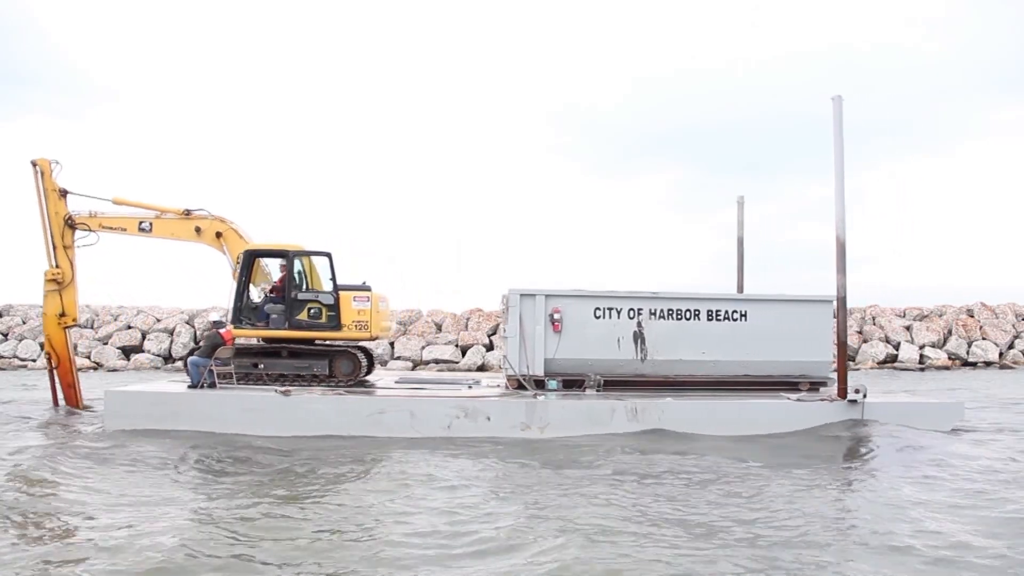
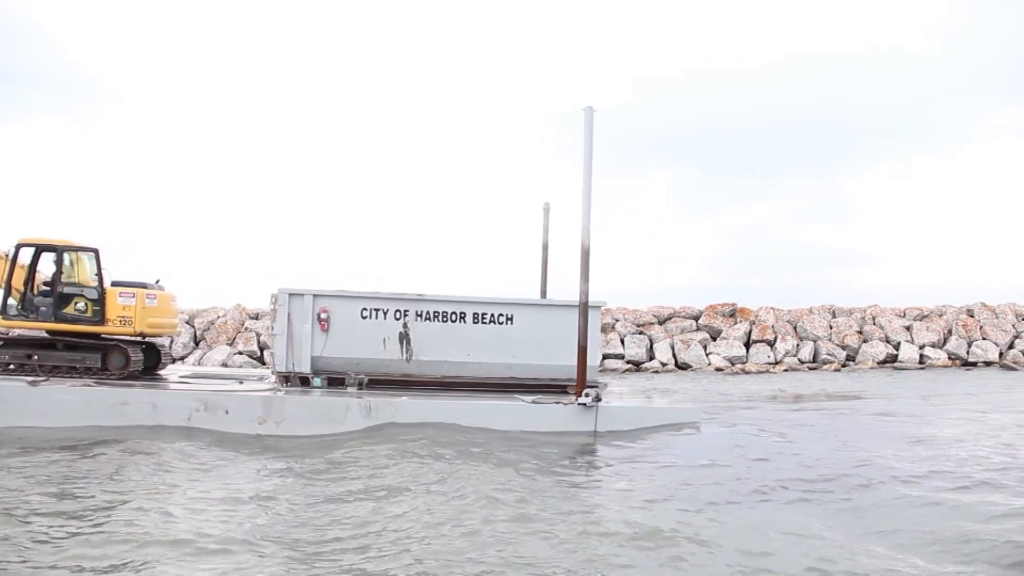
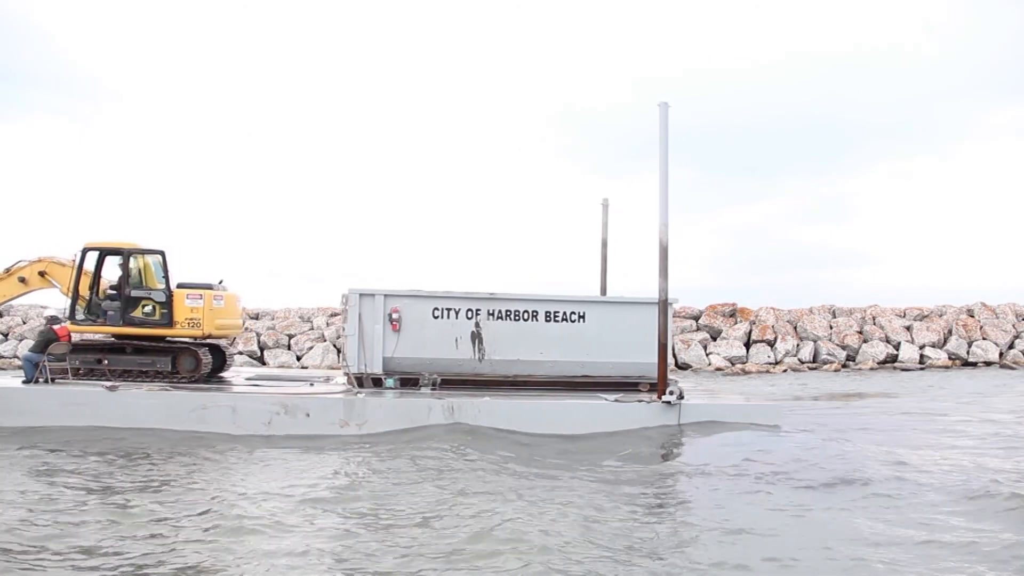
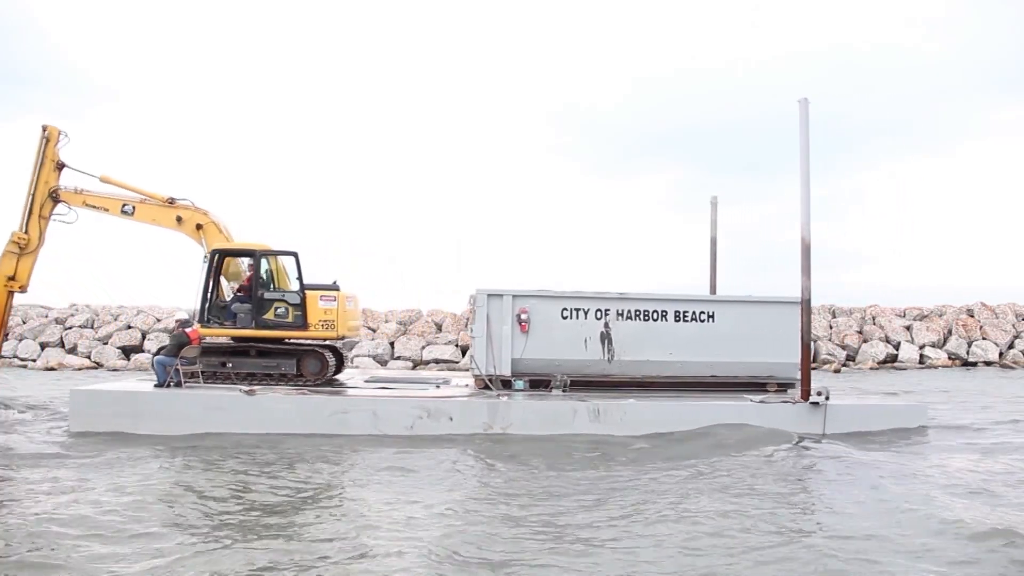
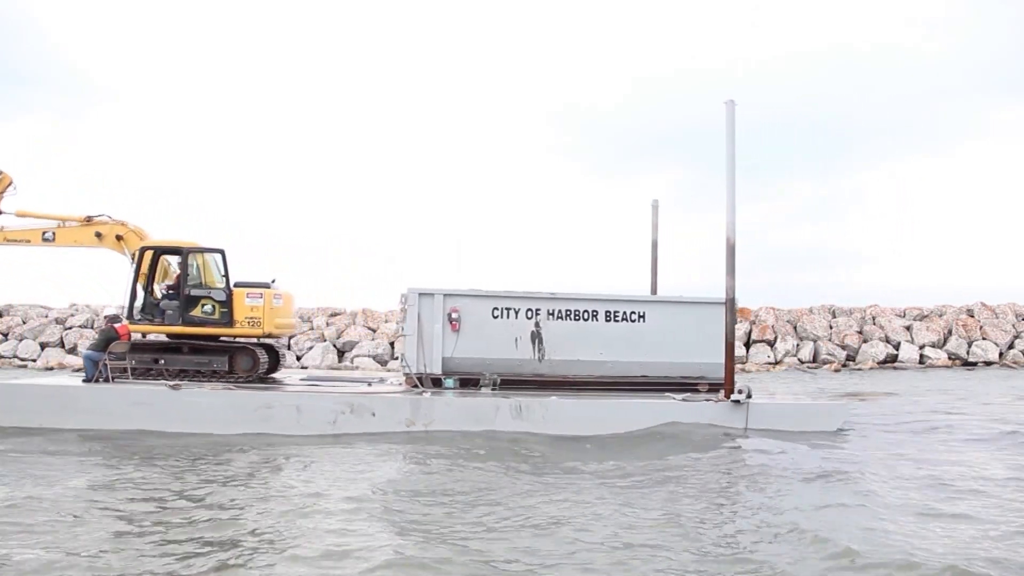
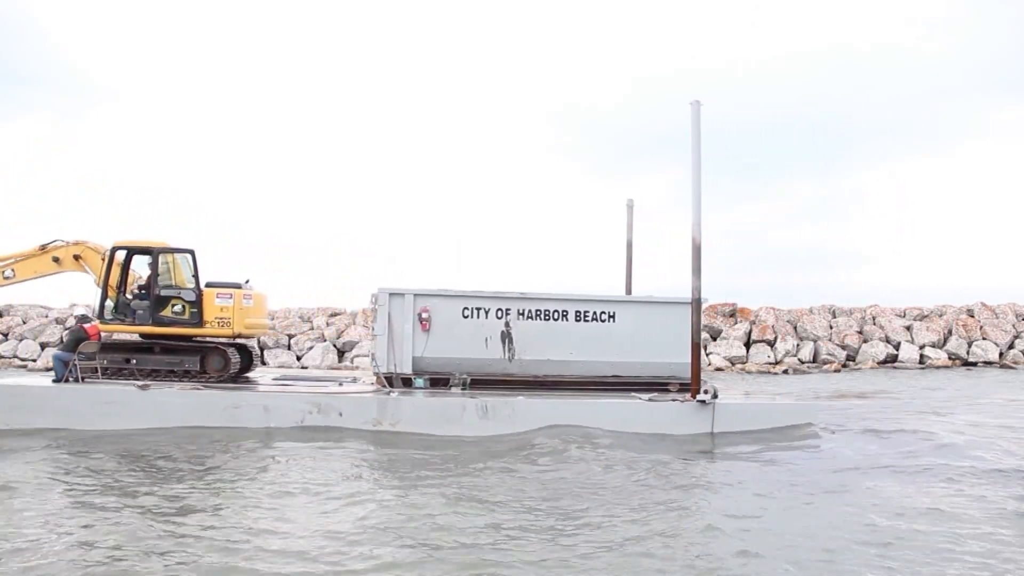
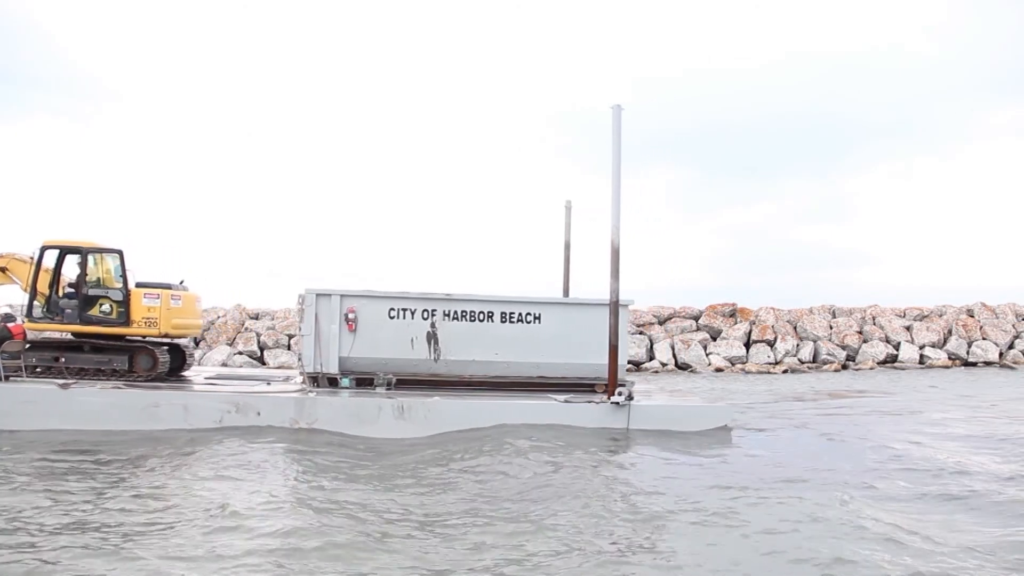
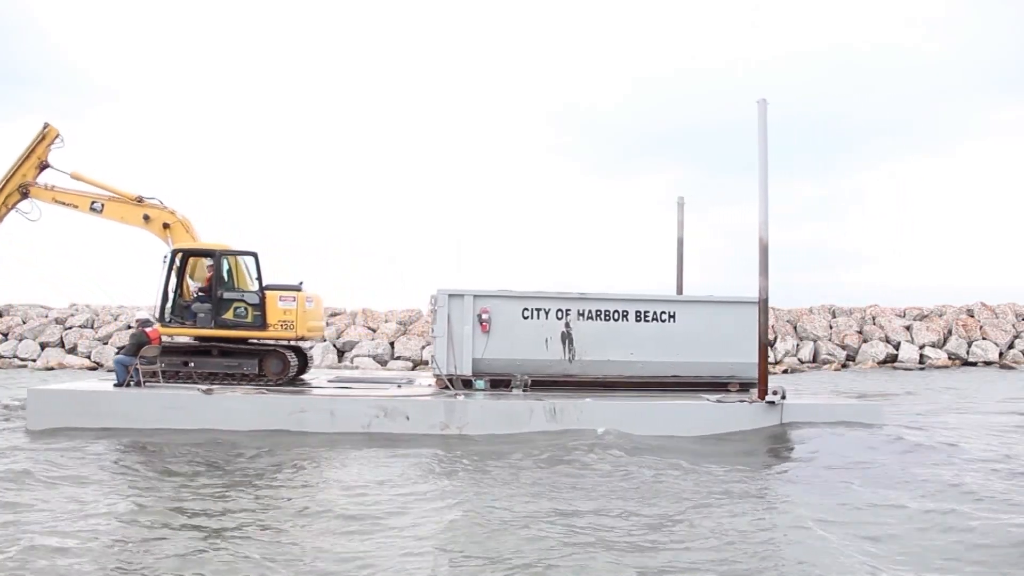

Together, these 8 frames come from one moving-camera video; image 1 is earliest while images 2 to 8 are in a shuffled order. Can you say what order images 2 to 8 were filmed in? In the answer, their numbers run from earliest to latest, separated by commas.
4, 8, 5, 6, 3, 7, 2
